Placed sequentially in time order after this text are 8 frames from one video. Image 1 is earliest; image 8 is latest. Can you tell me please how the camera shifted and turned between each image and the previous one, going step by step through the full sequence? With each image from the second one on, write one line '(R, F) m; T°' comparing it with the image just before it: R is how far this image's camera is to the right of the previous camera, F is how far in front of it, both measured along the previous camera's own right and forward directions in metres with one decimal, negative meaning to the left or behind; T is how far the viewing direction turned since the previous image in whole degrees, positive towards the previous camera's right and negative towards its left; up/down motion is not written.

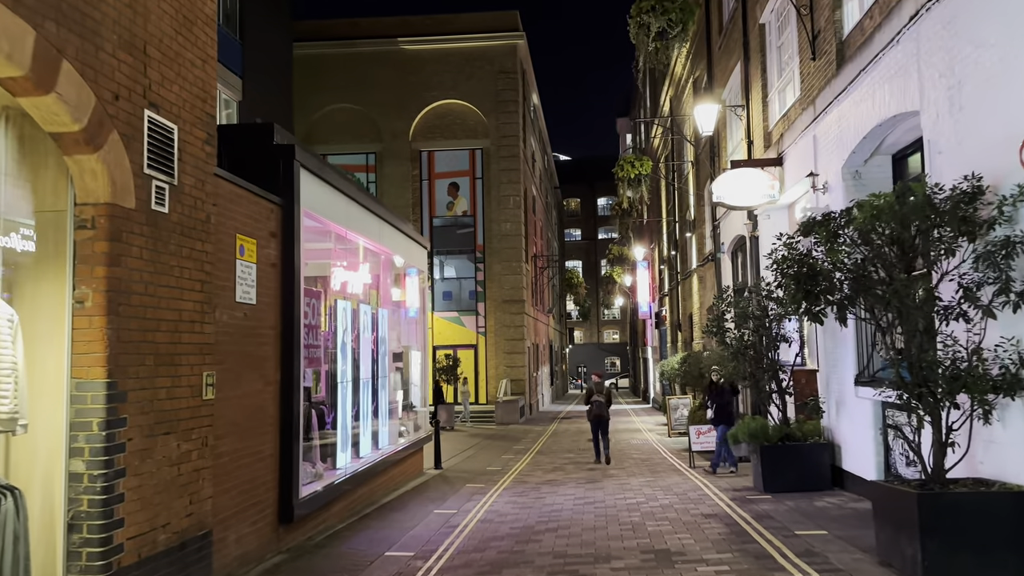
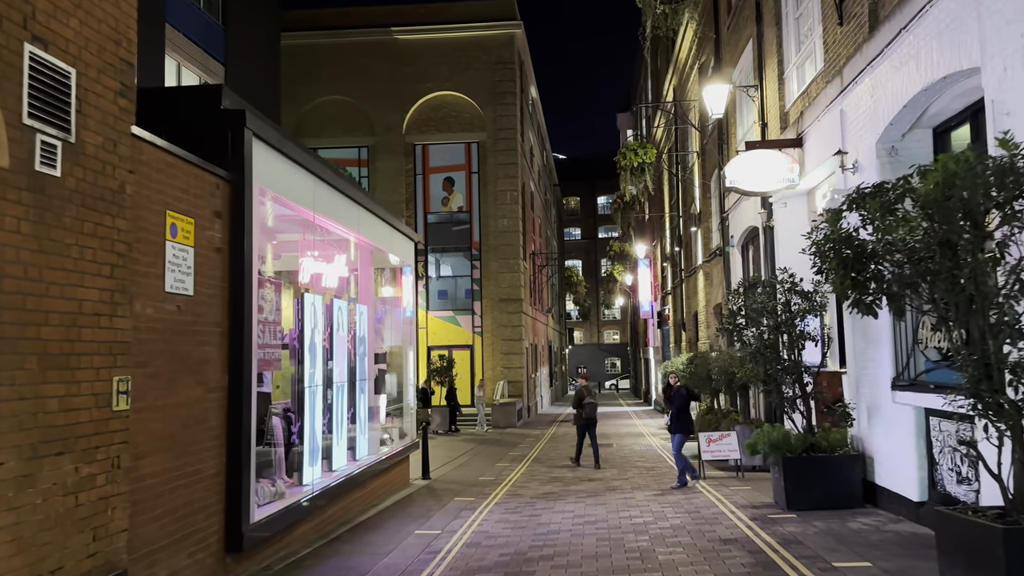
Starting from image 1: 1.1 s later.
(+0.1, +1.2) m; 0°
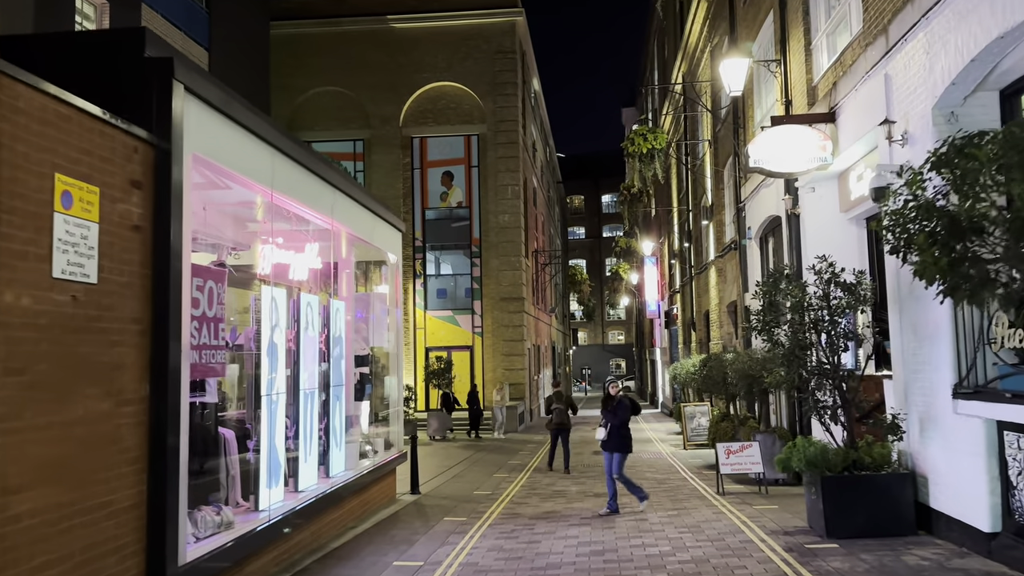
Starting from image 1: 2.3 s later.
(+0.1, +1.3) m; 0°
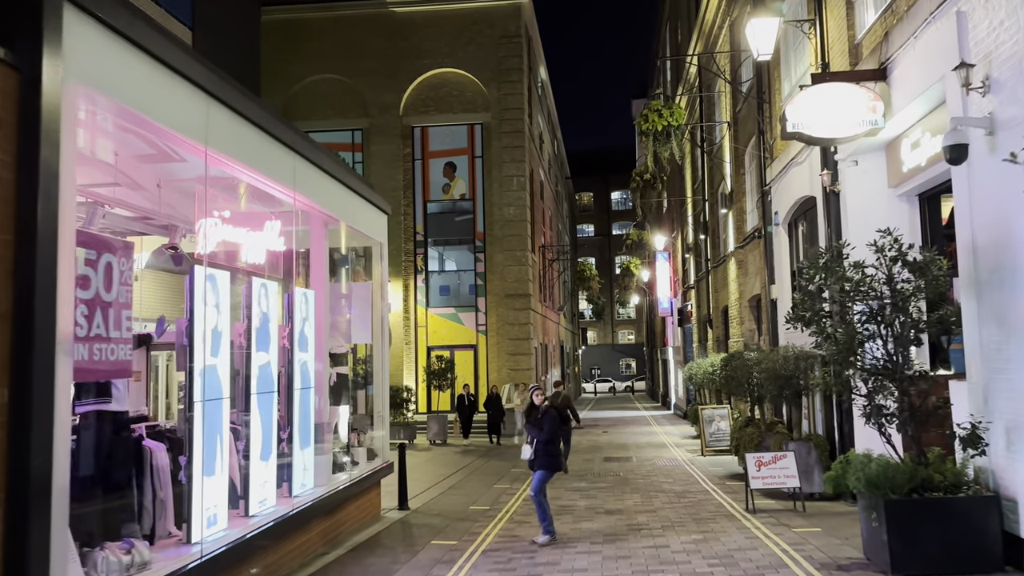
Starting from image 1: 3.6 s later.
(+0.1, +1.4) m; -1°
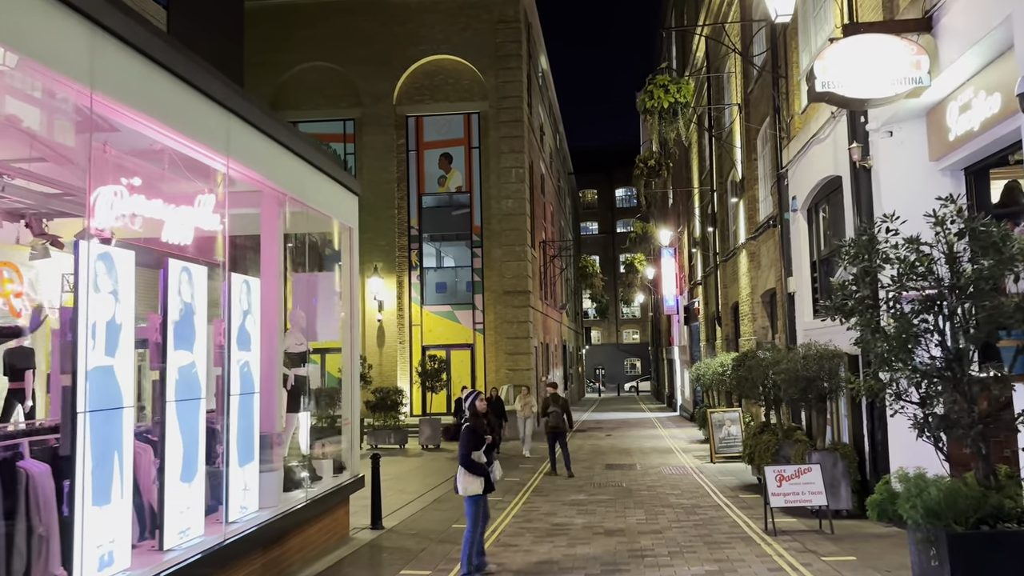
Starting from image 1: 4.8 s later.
(+0.2, +1.3) m; 0°
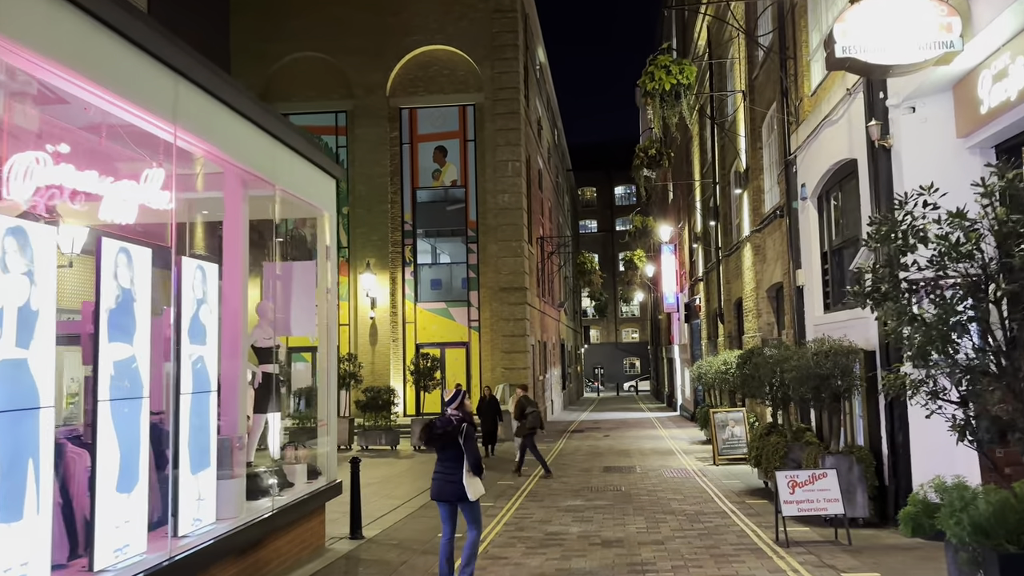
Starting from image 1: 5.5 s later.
(+0.1, +0.7) m; 0°
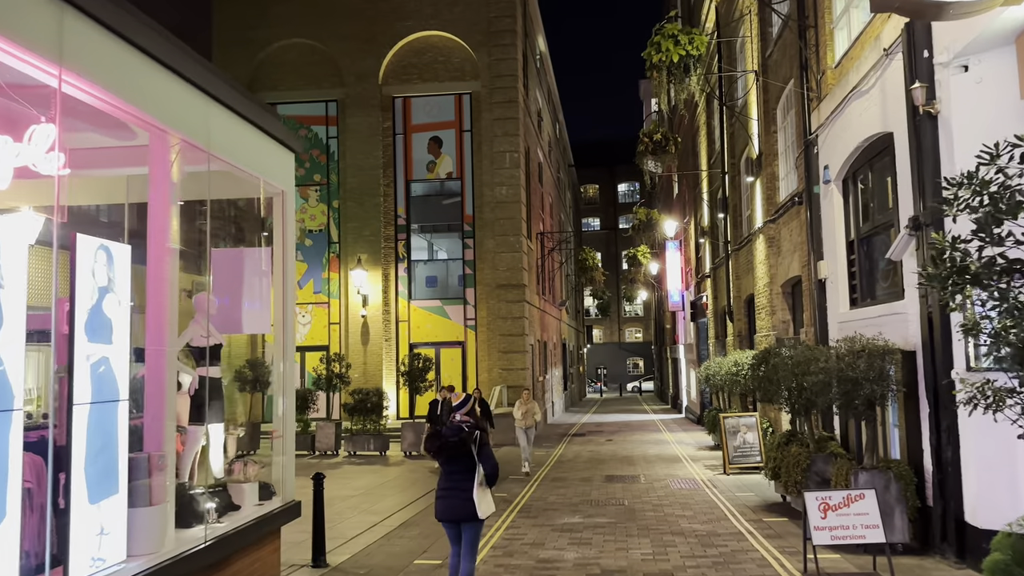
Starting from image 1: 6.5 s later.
(+0.2, +1.2) m; 0°
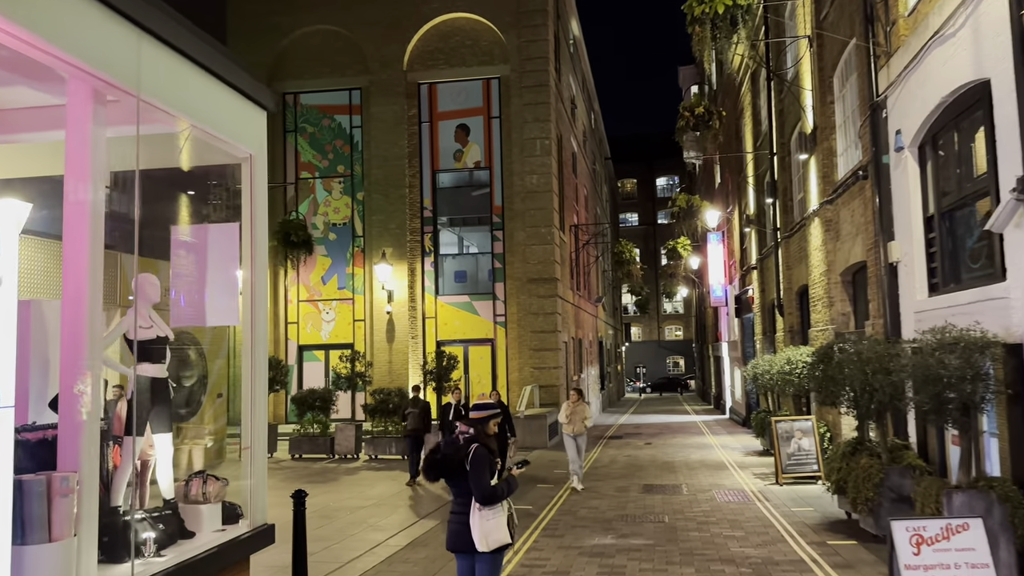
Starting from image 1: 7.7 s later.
(+0.2, +1.3) m; -3°
